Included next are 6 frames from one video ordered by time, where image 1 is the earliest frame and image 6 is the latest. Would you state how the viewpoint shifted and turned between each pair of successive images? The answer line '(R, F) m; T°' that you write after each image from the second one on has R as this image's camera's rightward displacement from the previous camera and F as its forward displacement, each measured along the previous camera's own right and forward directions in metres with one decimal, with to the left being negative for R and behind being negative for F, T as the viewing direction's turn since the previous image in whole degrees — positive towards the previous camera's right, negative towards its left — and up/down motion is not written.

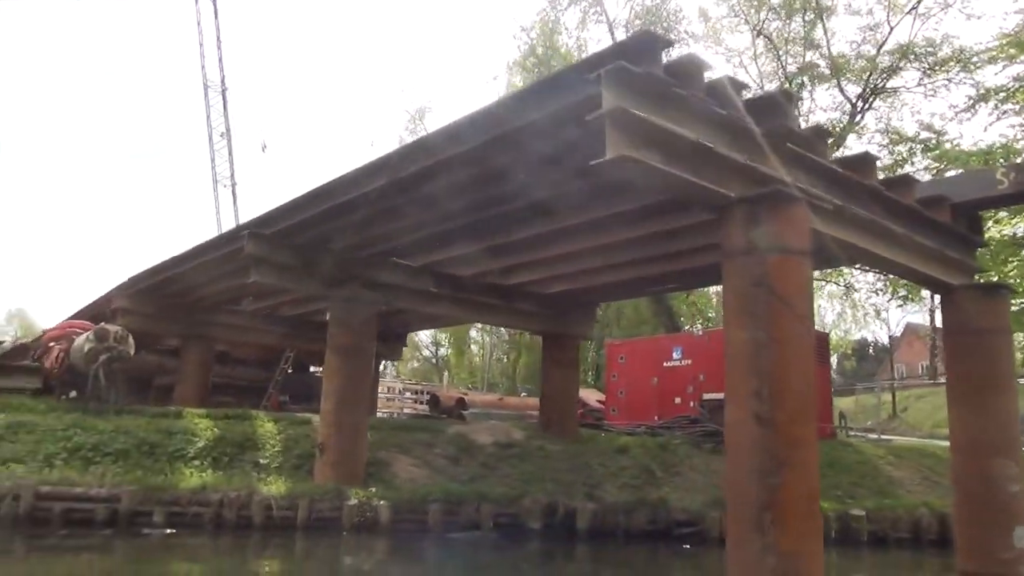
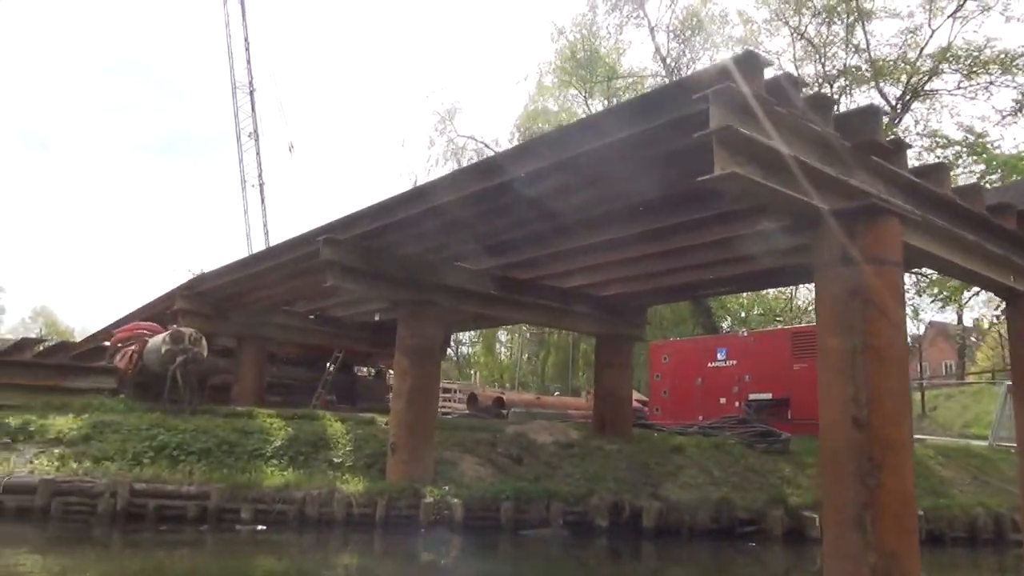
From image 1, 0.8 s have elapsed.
(-0.8, -0.3) m; -1°
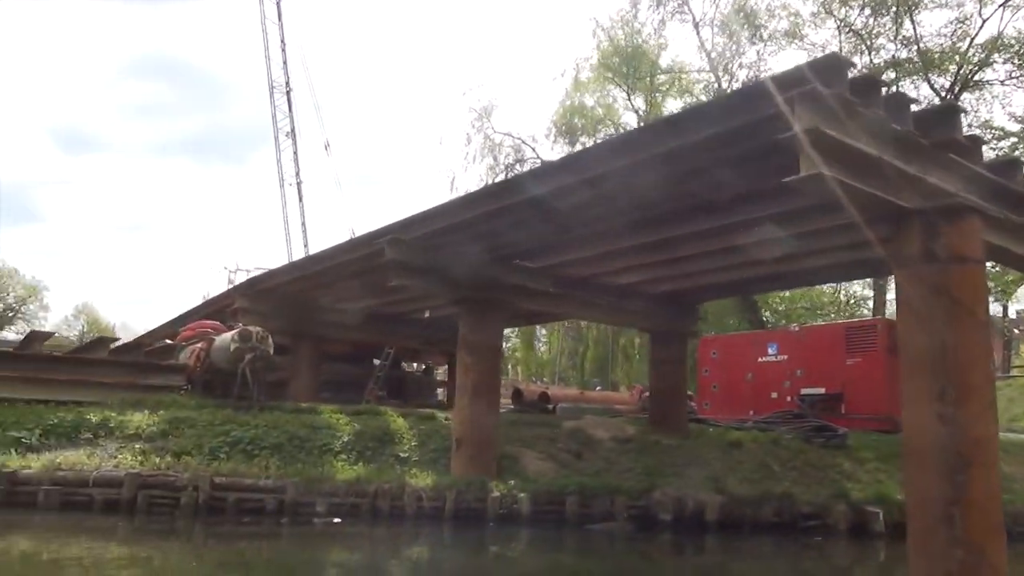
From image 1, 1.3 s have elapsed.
(-0.5, -0.2) m; -2°
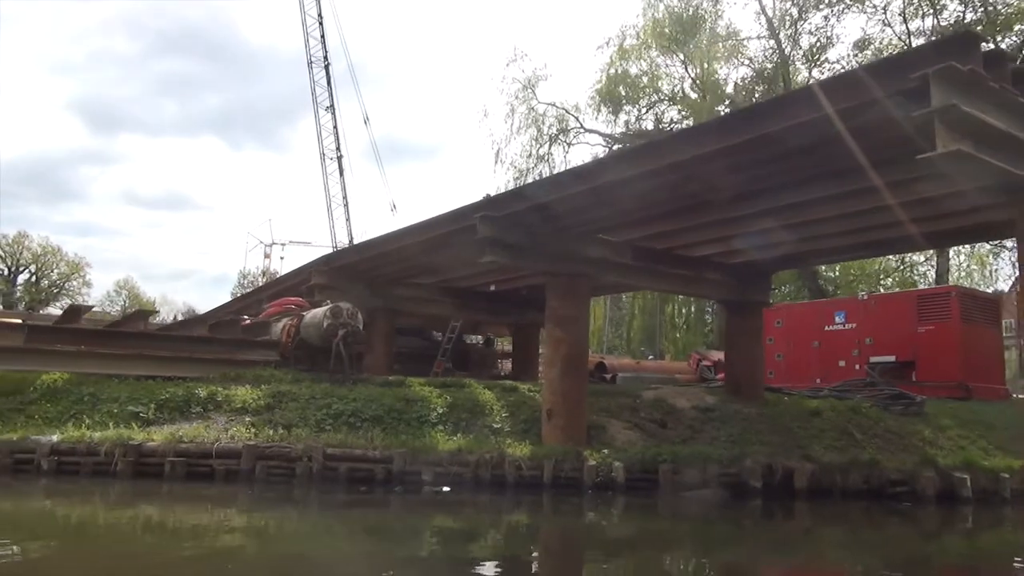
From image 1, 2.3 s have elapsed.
(-1.0, -0.3) m; -2°
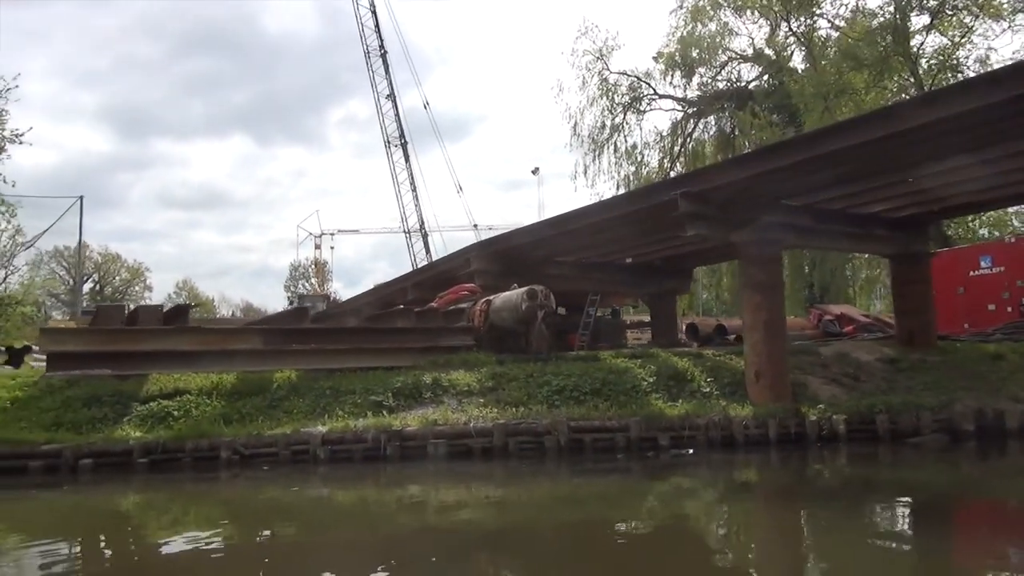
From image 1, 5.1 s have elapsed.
(-2.8, -0.7) m; -3°
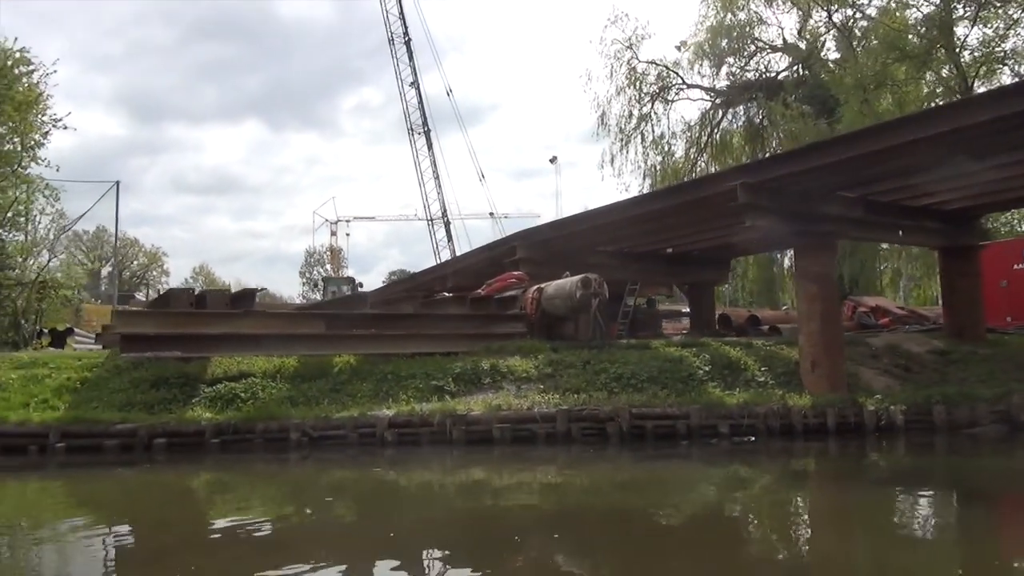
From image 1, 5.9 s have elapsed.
(-0.8, -0.2) m; -1°
